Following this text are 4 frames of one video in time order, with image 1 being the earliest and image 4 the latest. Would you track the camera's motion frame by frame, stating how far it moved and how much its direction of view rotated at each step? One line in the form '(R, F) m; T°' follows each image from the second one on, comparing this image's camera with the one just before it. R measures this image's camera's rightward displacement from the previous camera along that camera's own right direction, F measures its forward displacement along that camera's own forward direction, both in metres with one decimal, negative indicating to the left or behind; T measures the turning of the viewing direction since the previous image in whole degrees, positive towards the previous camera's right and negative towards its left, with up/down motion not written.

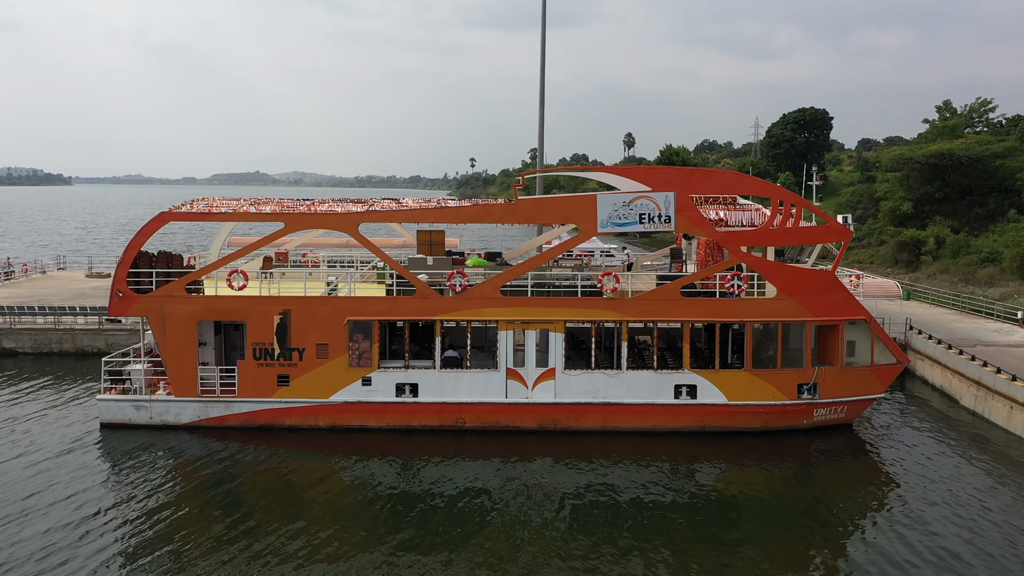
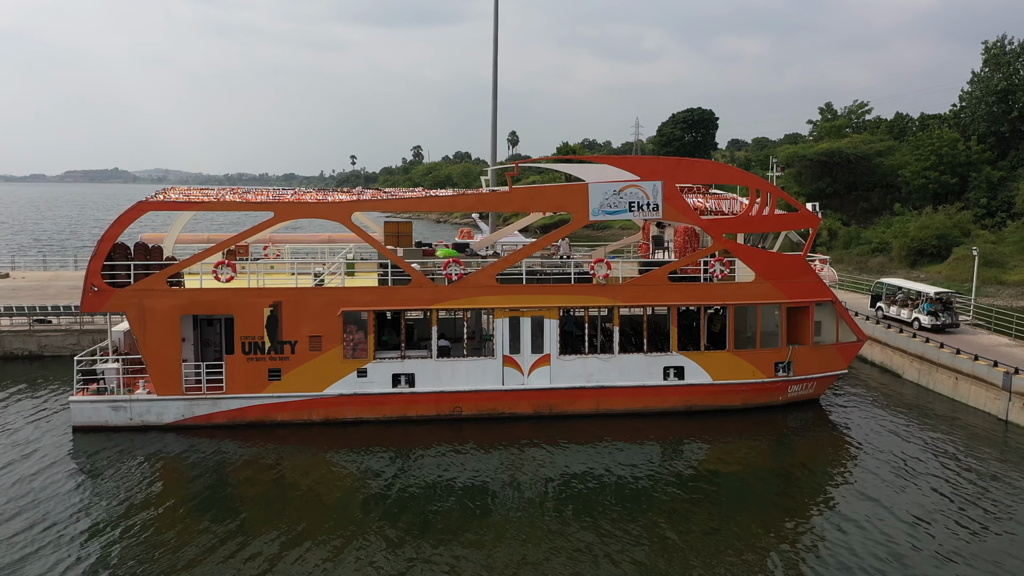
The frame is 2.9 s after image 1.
(-1.3, 0.0) m; +7°
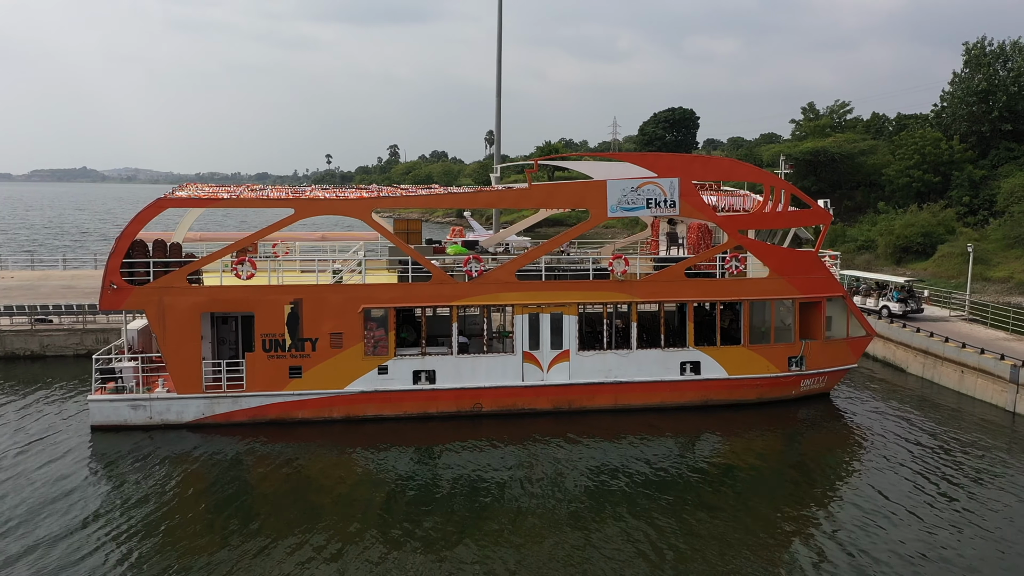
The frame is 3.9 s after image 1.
(-0.6, 0.0) m; +1°
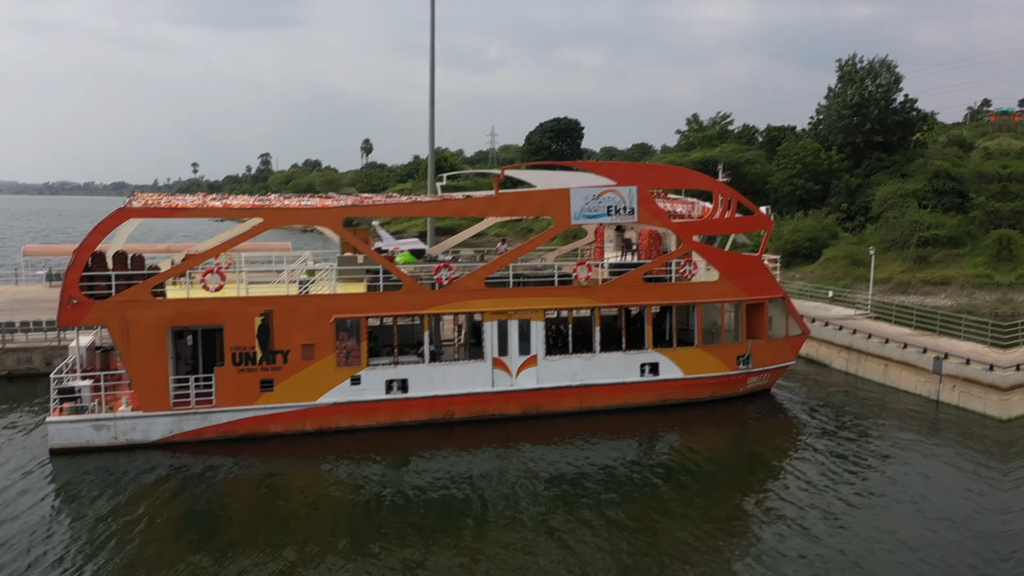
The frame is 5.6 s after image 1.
(-0.9, -0.3) m; +7°
